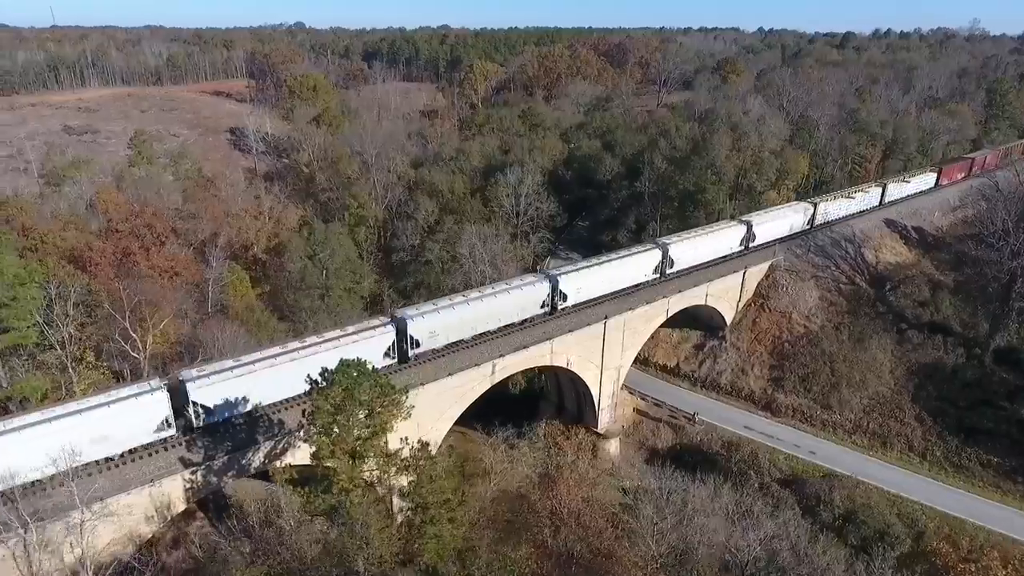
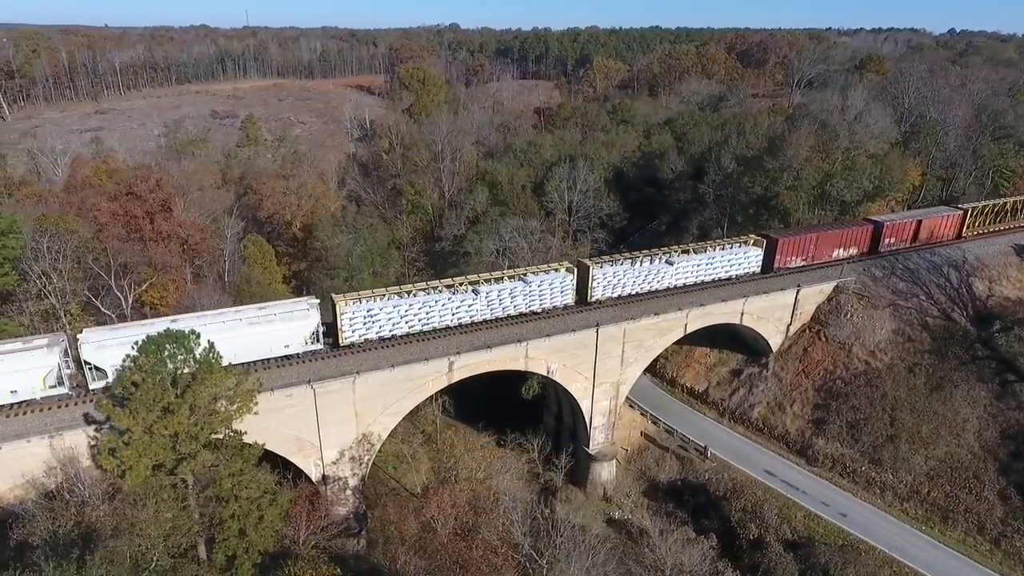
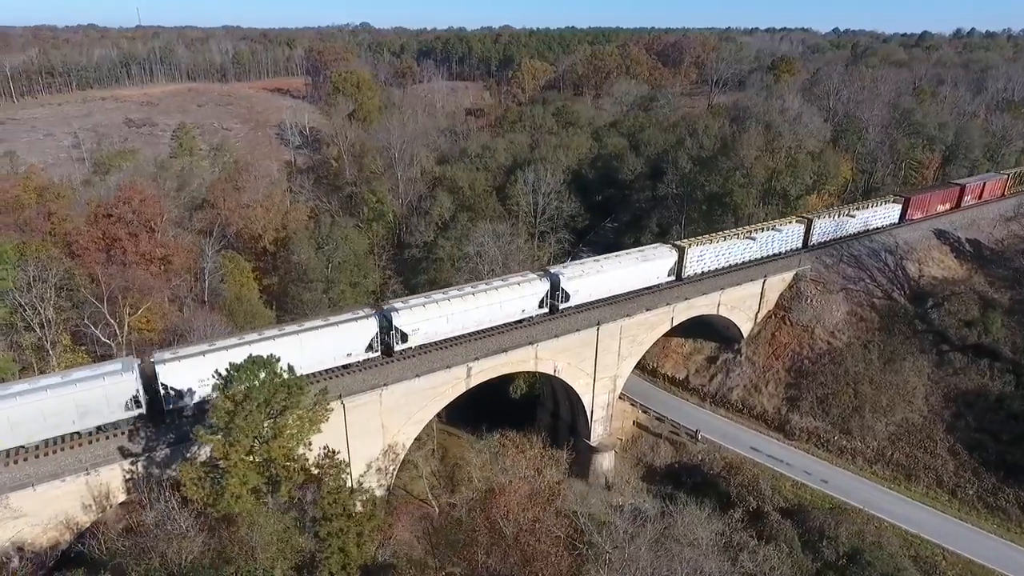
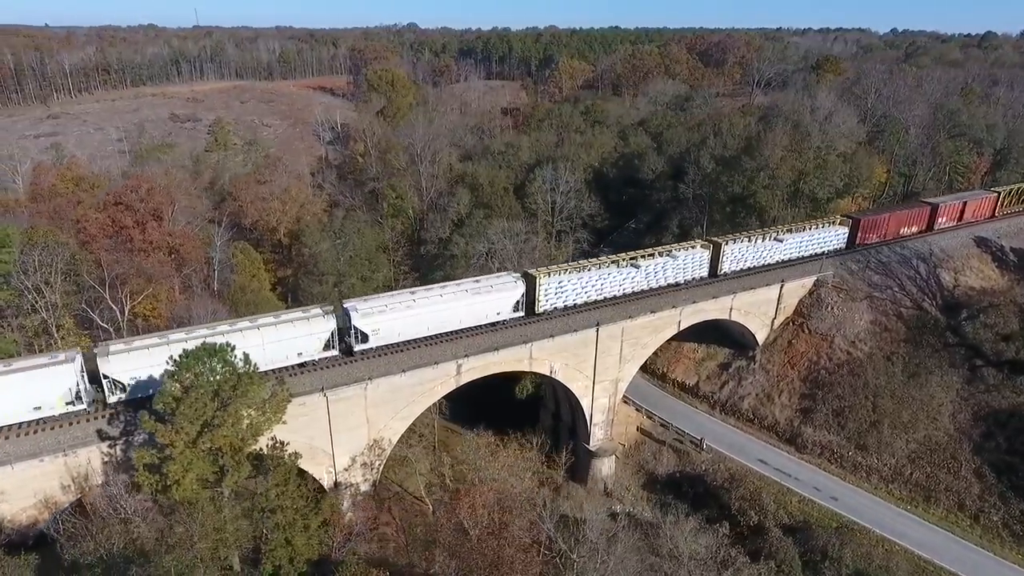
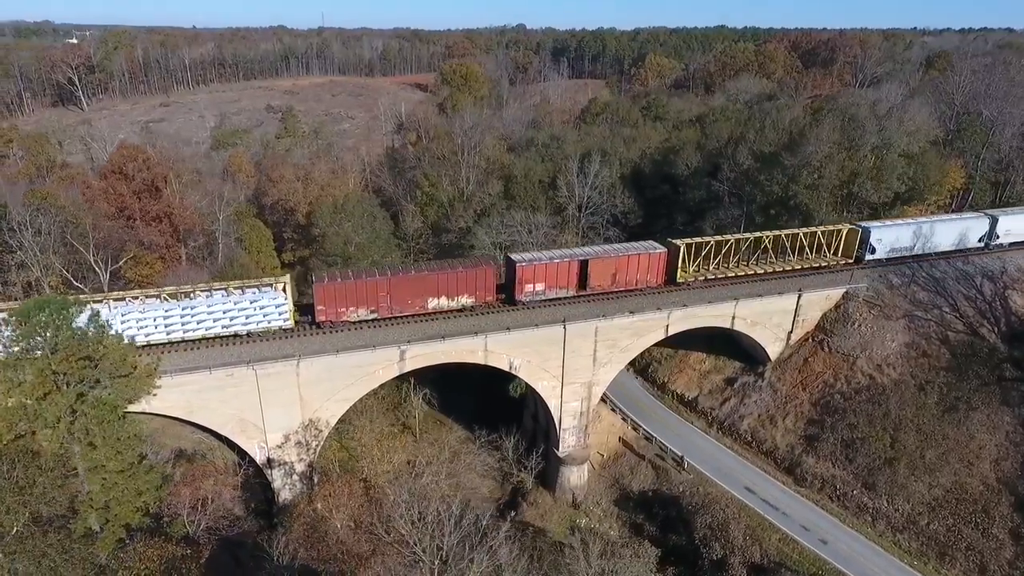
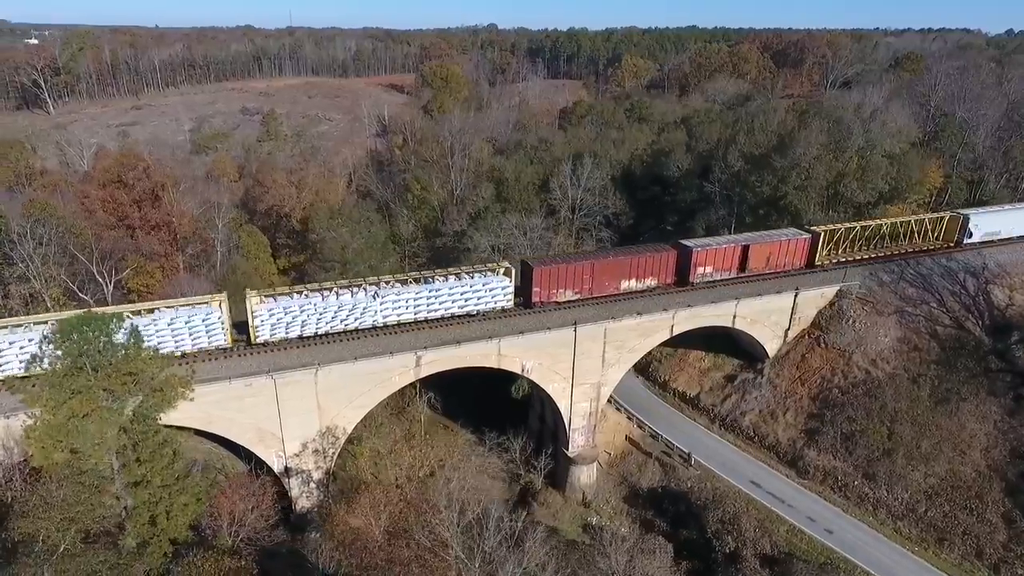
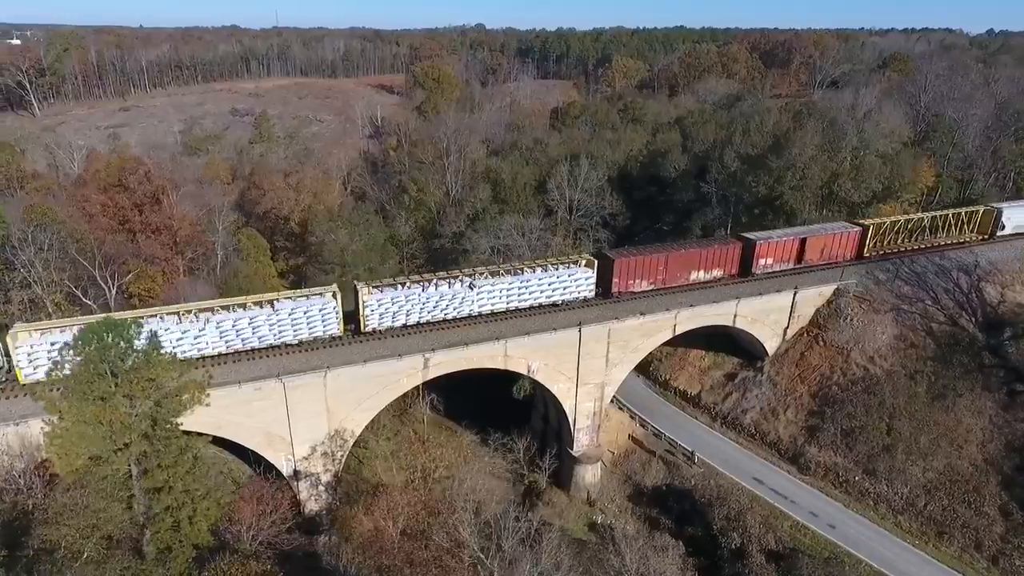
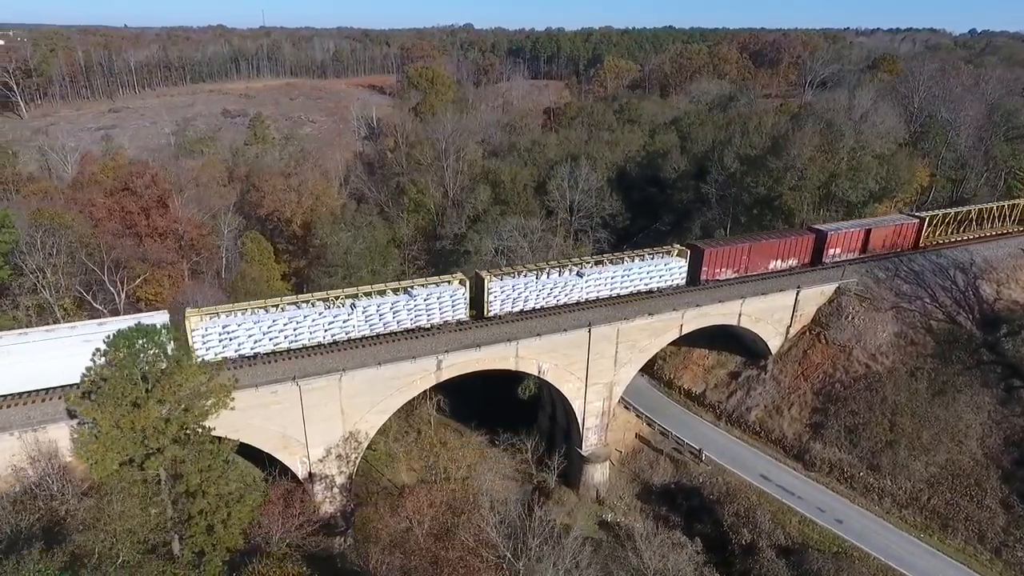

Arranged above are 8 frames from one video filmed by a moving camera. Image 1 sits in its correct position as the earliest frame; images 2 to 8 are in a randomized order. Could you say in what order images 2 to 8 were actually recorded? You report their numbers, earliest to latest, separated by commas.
3, 4, 2, 8, 7, 6, 5
